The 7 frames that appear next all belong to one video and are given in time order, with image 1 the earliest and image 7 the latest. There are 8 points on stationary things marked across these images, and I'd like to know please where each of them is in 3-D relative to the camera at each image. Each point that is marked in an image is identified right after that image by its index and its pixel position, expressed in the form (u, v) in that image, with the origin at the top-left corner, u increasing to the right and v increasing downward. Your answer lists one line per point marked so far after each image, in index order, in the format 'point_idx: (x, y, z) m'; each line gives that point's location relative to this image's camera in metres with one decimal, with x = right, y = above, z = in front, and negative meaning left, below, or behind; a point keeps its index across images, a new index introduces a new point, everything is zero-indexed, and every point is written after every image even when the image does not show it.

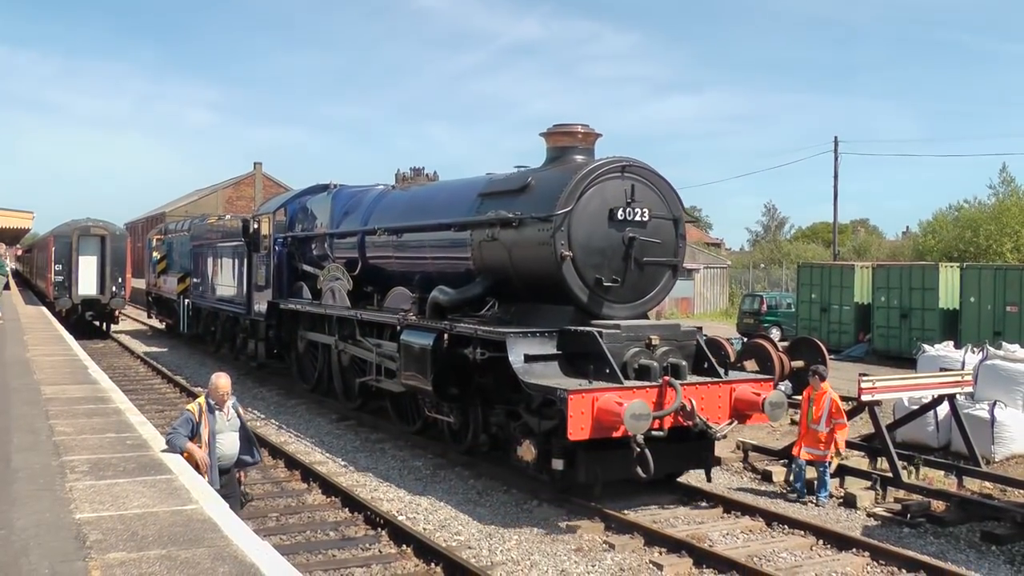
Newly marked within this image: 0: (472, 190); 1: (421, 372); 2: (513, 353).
0: (-0.4, +1.1, +9.3) m
1: (-1.0, -0.9, +9.0) m
2: (0.0, -0.6, +7.5) m
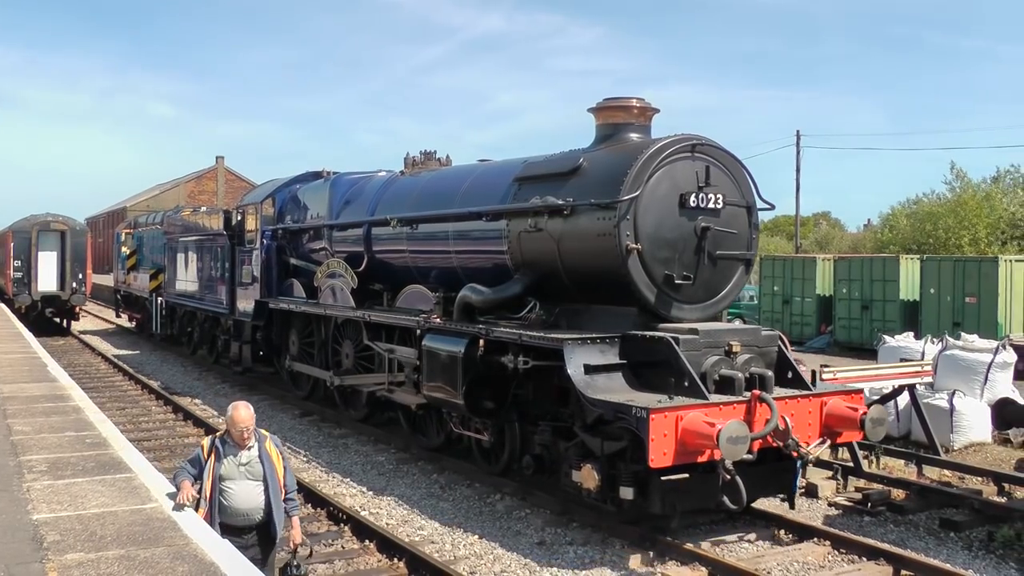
0: (0.0, +1.1, +8.2) m
1: (-0.6, -0.9, +7.8) m
2: (+0.4, -0.6, +6.4) m
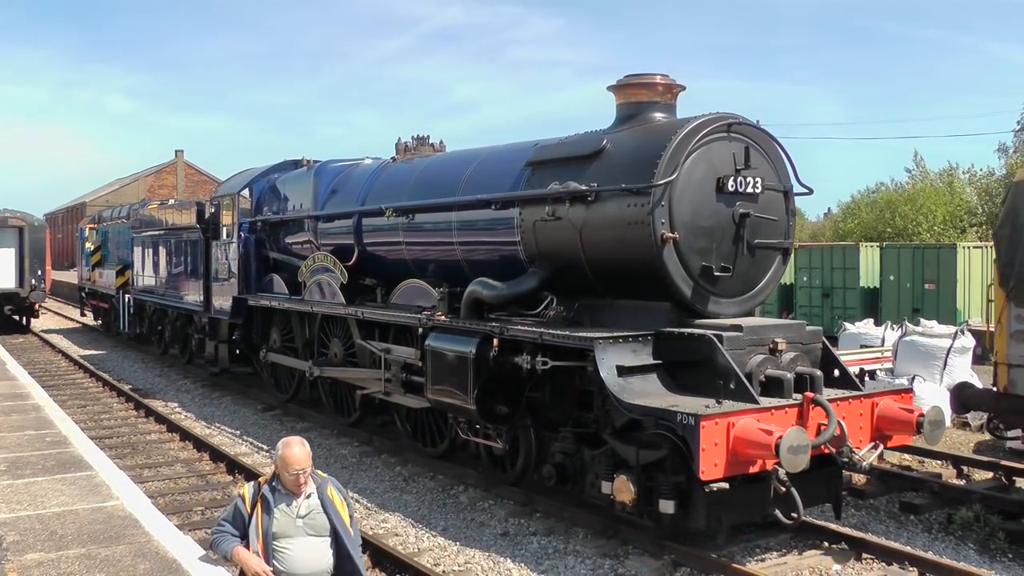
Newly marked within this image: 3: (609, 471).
0: (+0.1, +1.1, +7.6) m
1: (-0.5, -0.8, +7.2) m
2: (+0.6, -0.5, +5.8) m
3: (+0.7, -1.3, +6.1) m
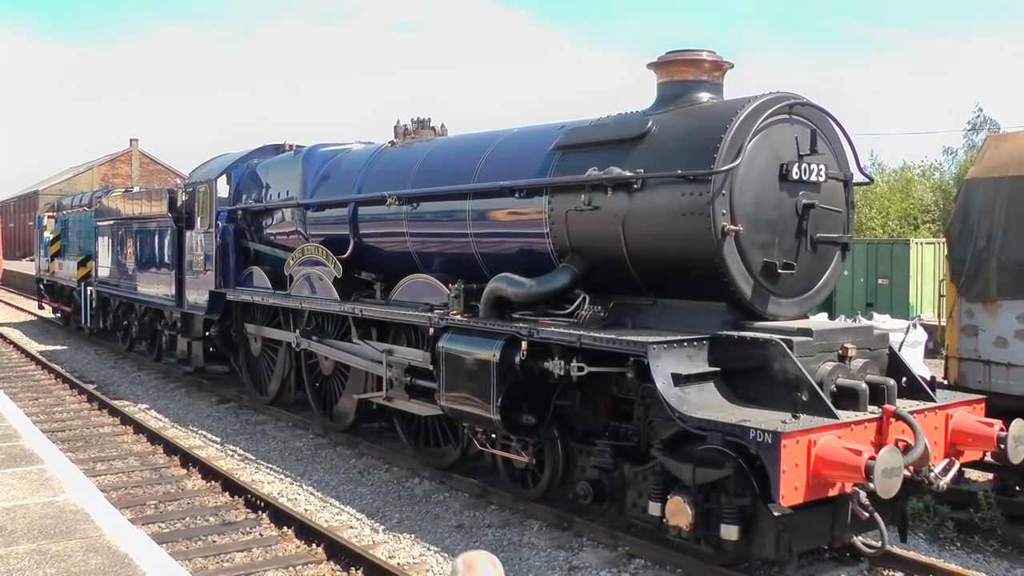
0: (+0.2, +1.1, +6.9) m
1: (-0.3, -0.8, +6.5) m
2: (+0.9, -0.5, +5.1) m
3: (+0.9, -1.3, +5.5) m
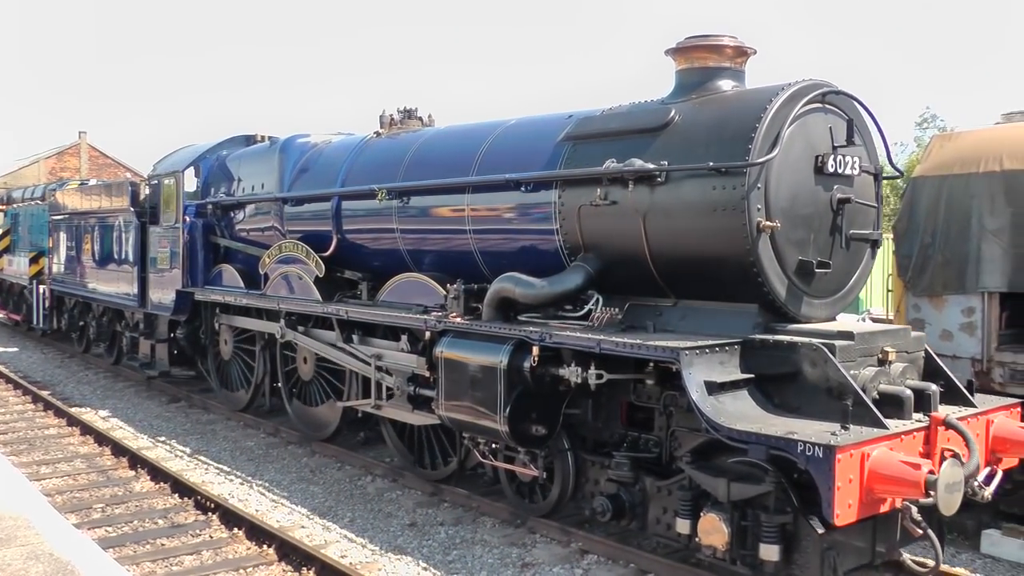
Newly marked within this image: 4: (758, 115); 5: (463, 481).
0: (+0.3, +1.1, +6.5) m
1: (-0.2, -0.8, +6.1) m
2: (+1.0, -0.5, +4.7) m
3: (+1.0, -1.3, +5.1) m
4: (+1.4, +1.0, +5.0) m
5: (-0.4, -1.6, +7.4) m
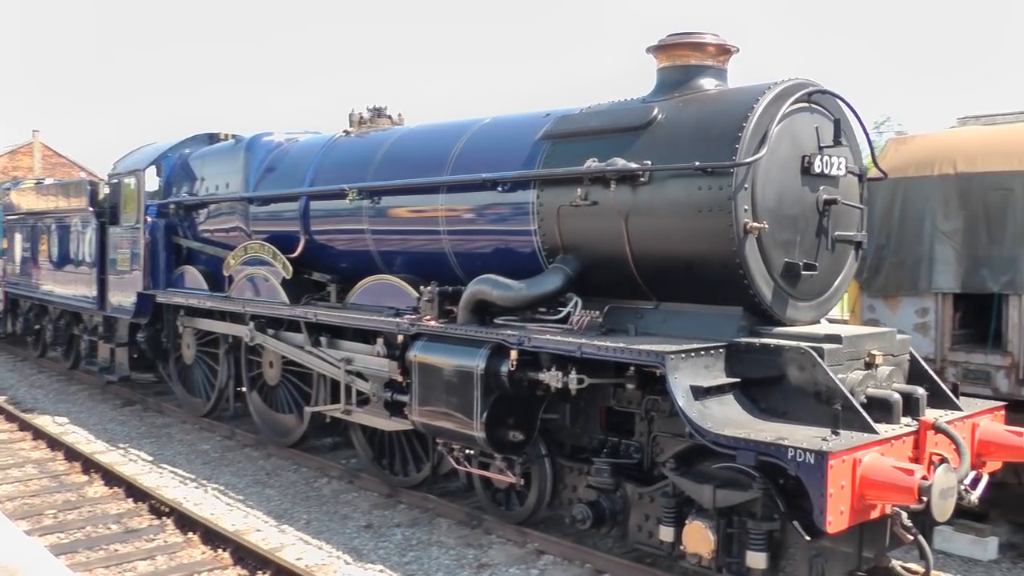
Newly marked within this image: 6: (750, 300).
0: (+0.1, +1.1, +6.3) m
1: (-0.4, -0.8, +5.9) m
2: (+0.9, -0.5, +4.6) m
3: (+0.9, -1.3, +5.0) m
4: (+1.3, +1.0, +4.9) m
5: (-0.6, -1.7, +7.2) m
6: (+1.4, -0.1, +5.0) m
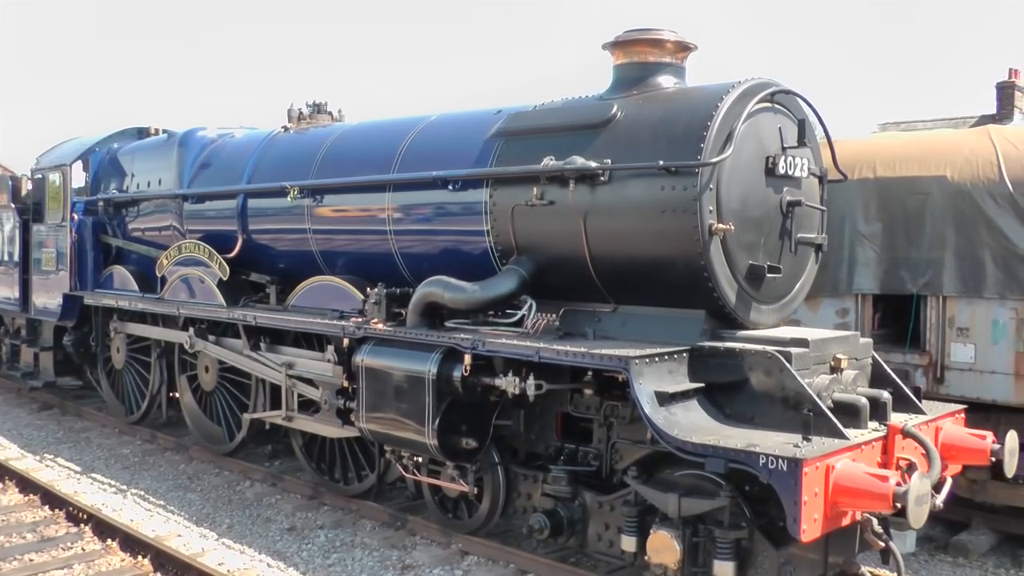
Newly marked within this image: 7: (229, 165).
0: (-0.2, +1.1, +6.1) m
1: (-0.7, -0.8, +5.6) m
2: (+0.7, -0.5, +4.5) m
3: (+0.7, -1.3, +4.8) m
4: (+1.1, +1.0, +4.7) m
5: (-1.0, -1.7, +7.0) m
6: (+1.1, -0.1, +4.9) m
7: (-2.7, +1.2, +8.3) m
